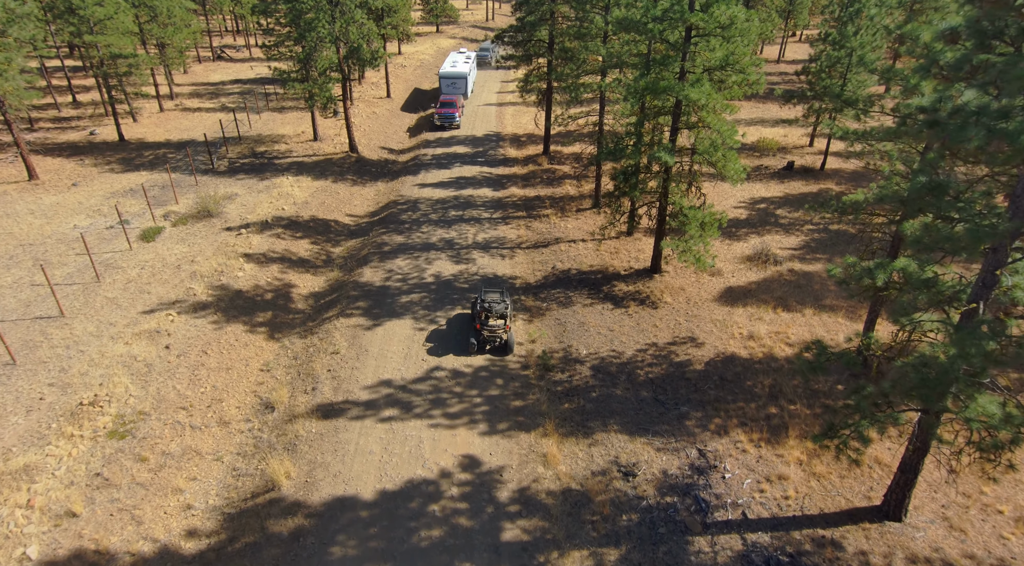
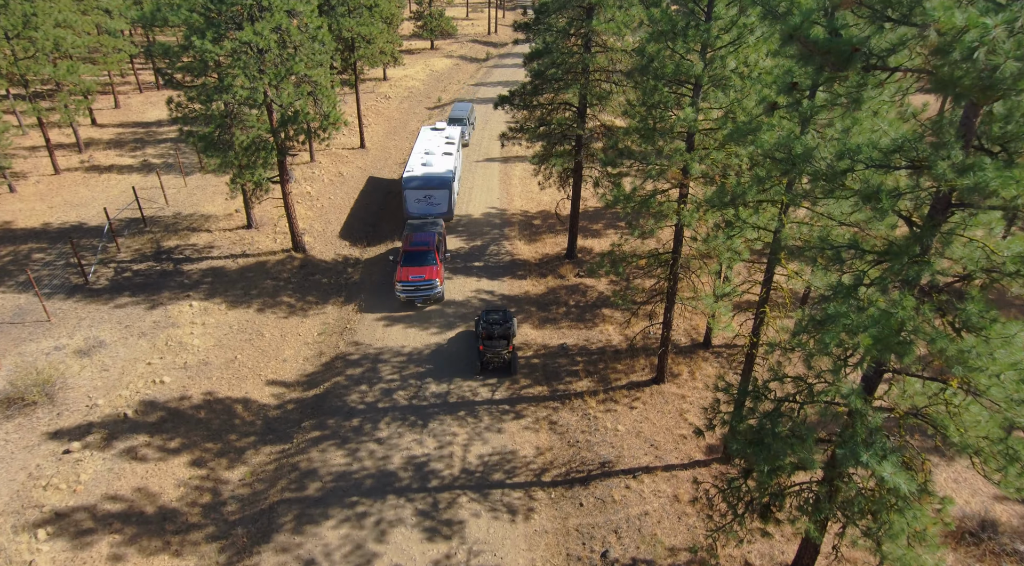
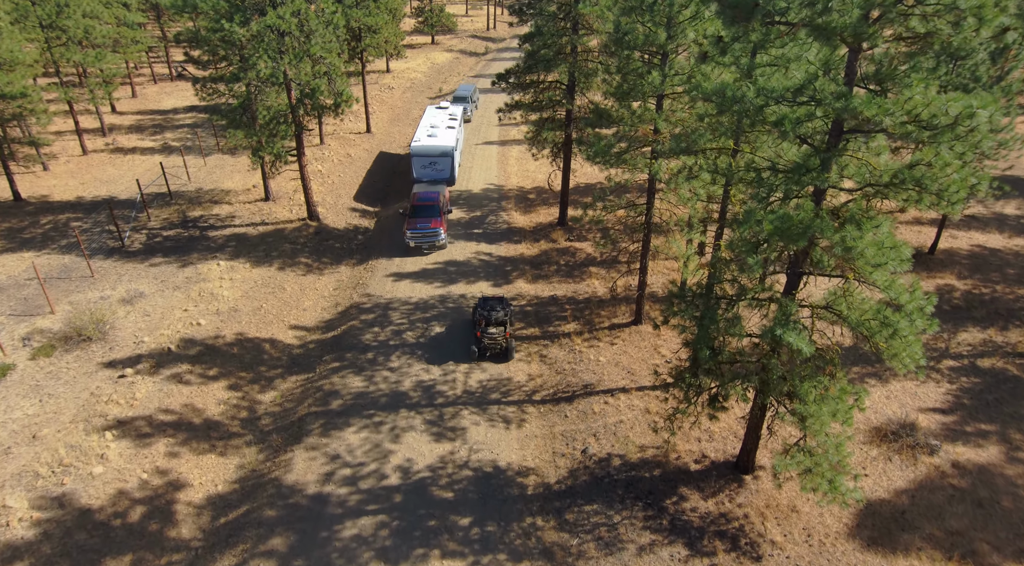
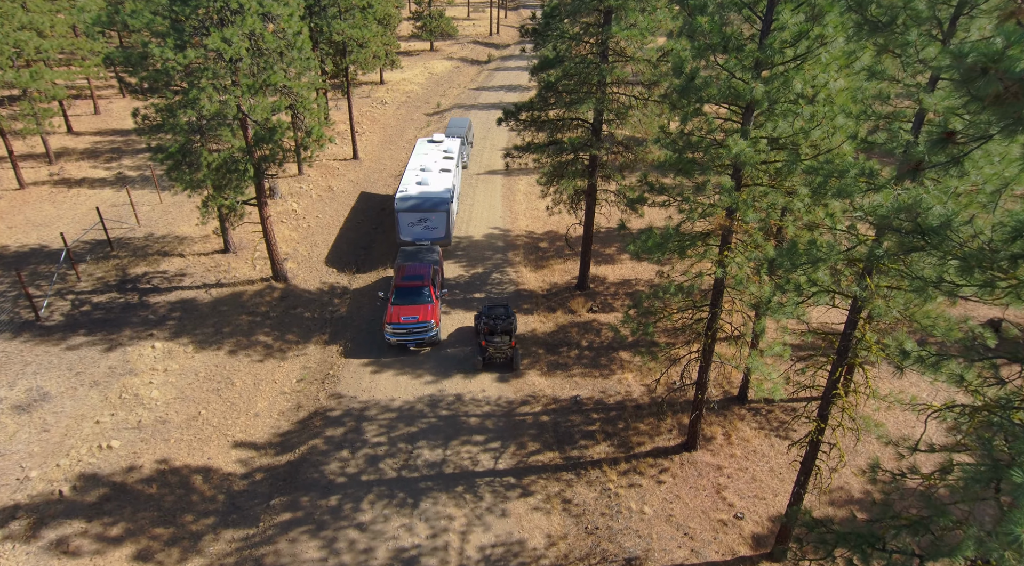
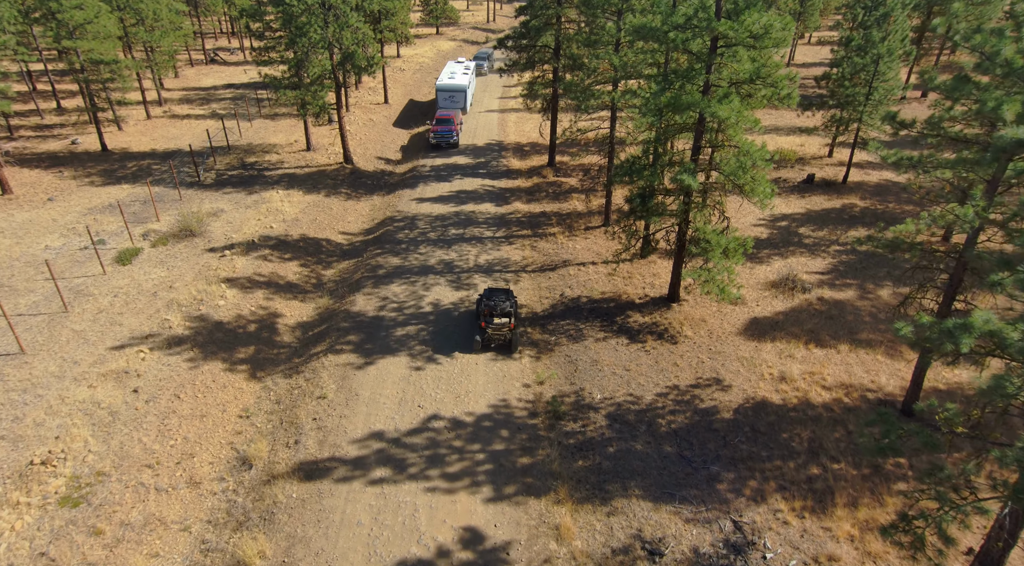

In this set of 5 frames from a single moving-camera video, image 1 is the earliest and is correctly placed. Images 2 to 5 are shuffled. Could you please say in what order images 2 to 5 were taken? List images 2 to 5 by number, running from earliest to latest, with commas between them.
5, 3, 2, 4
